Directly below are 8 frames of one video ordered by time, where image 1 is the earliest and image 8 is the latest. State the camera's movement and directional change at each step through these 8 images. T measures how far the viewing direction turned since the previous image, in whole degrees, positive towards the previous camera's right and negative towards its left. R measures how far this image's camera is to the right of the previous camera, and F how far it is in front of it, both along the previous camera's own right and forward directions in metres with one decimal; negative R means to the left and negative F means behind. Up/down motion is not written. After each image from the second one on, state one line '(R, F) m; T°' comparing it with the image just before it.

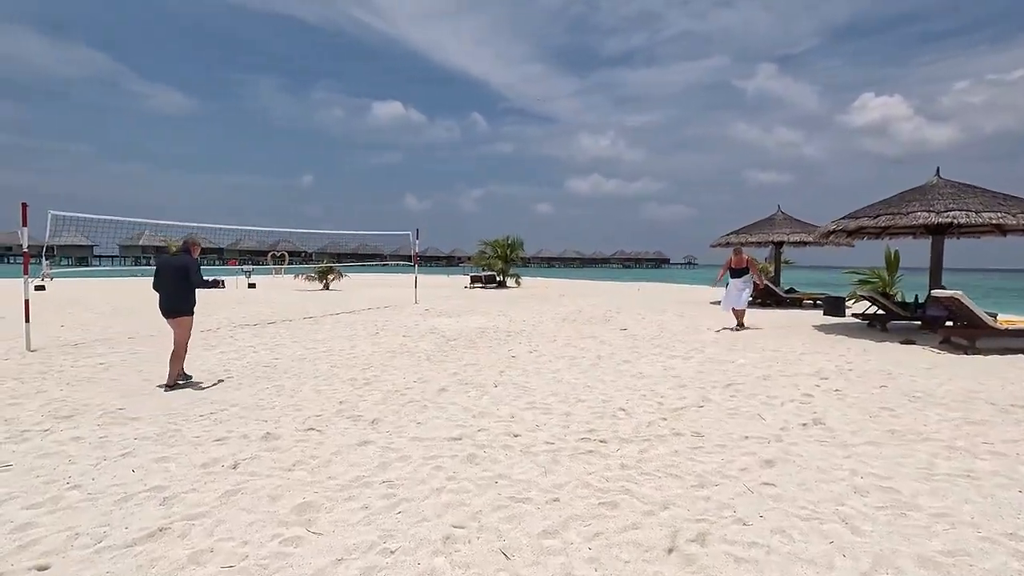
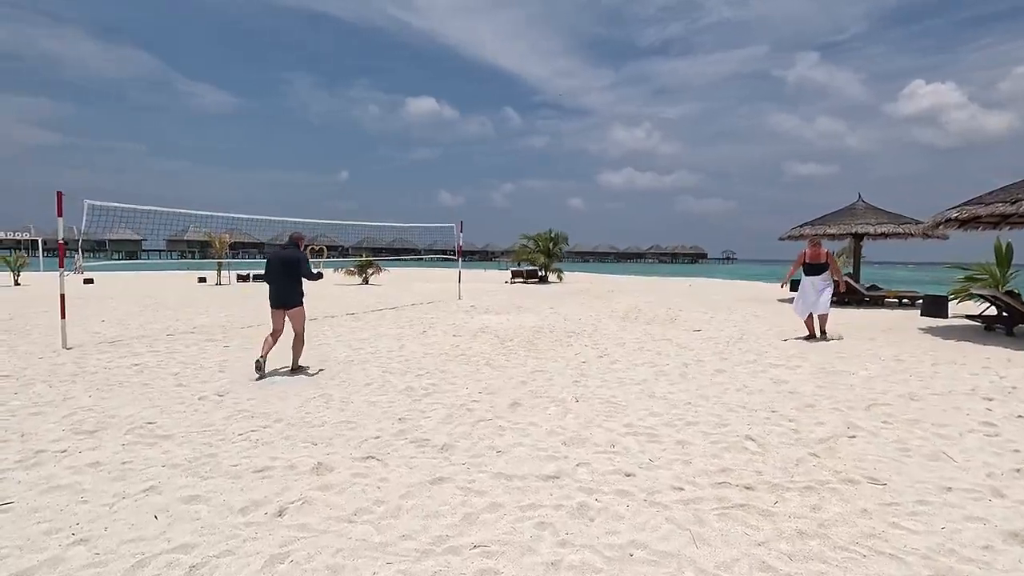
(-0.4, +0.7) m; -3°
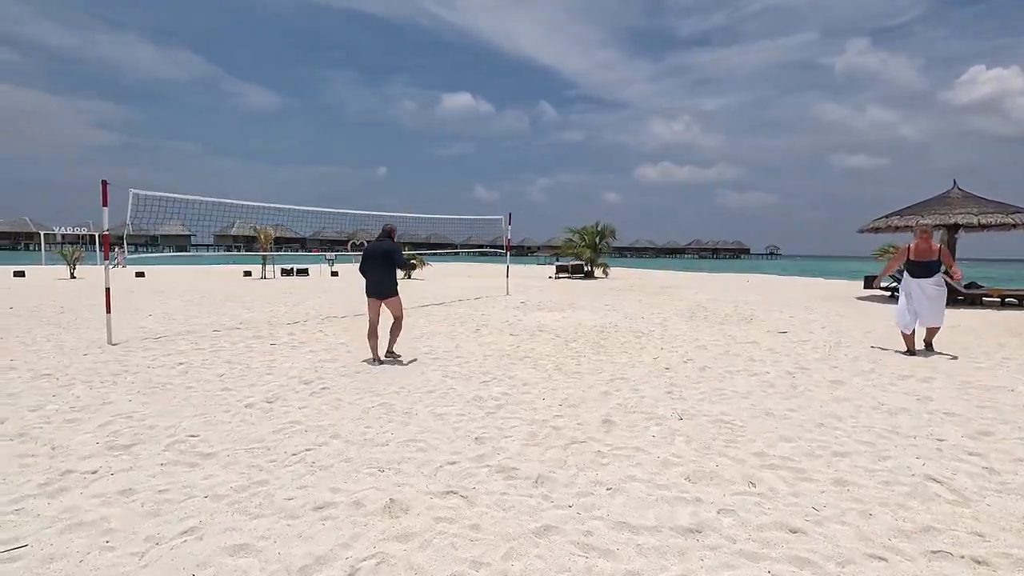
(-0.4, +0.6) m; -4°
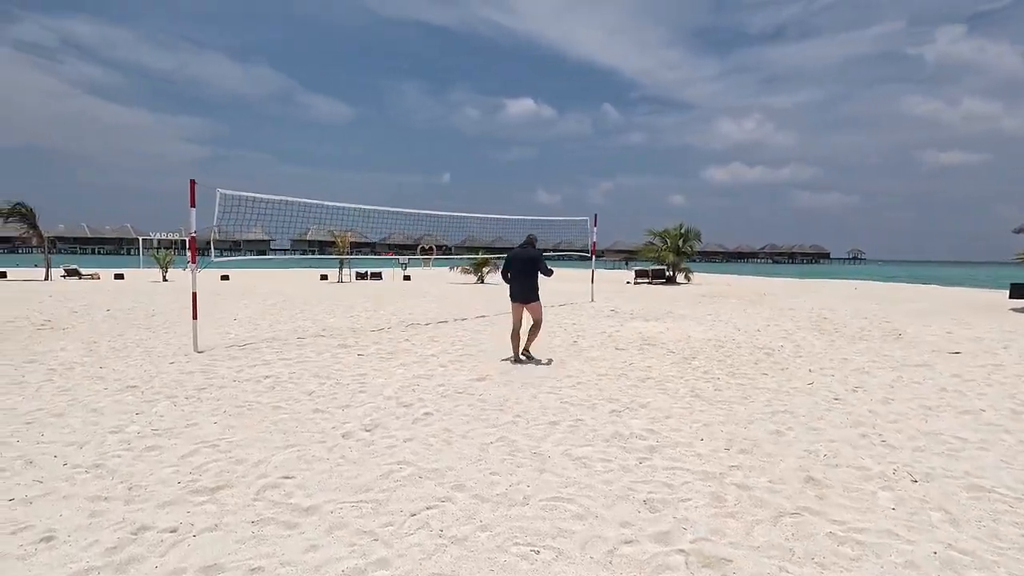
(-0.5, +0.7) m; -7°
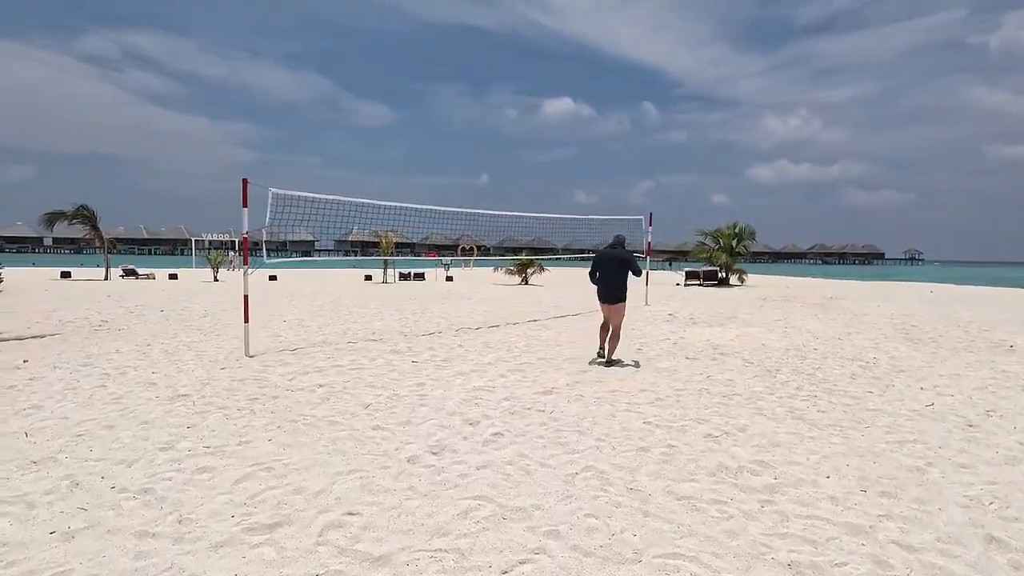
(-0.3, +0.4) m; -4°
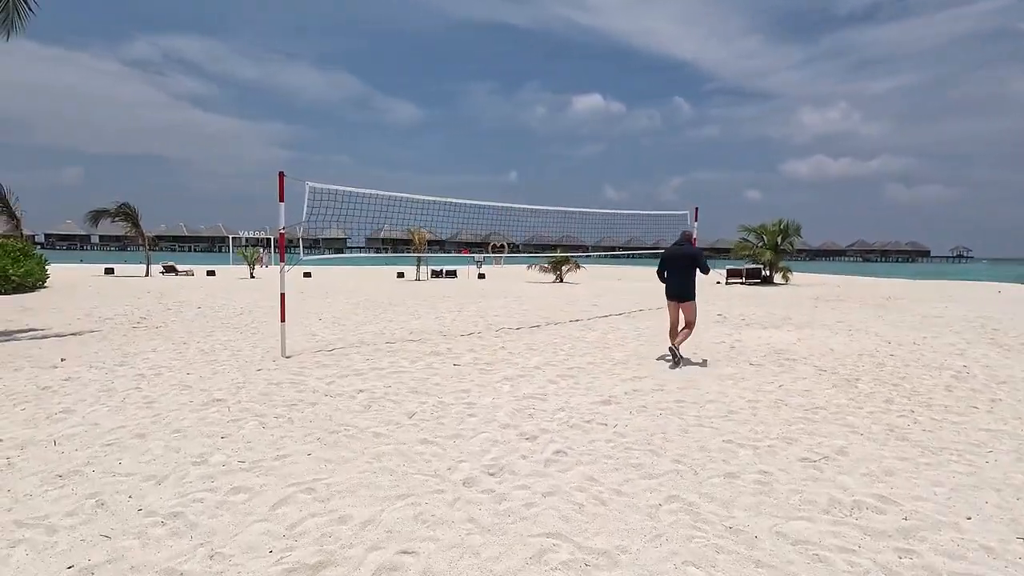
(-0.2, +0.4) m; -3°
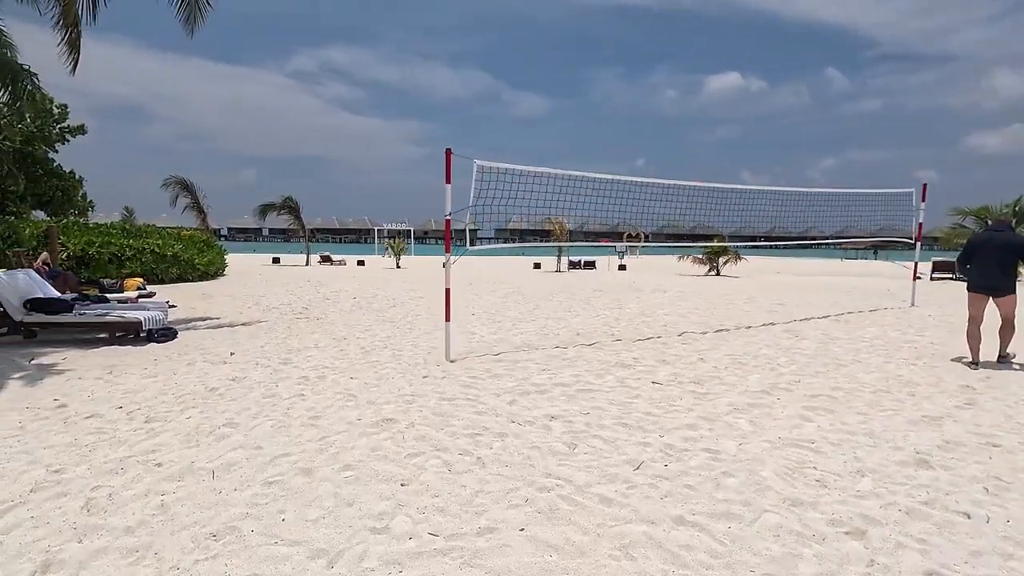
(-0.7, +1.0) m; -13°
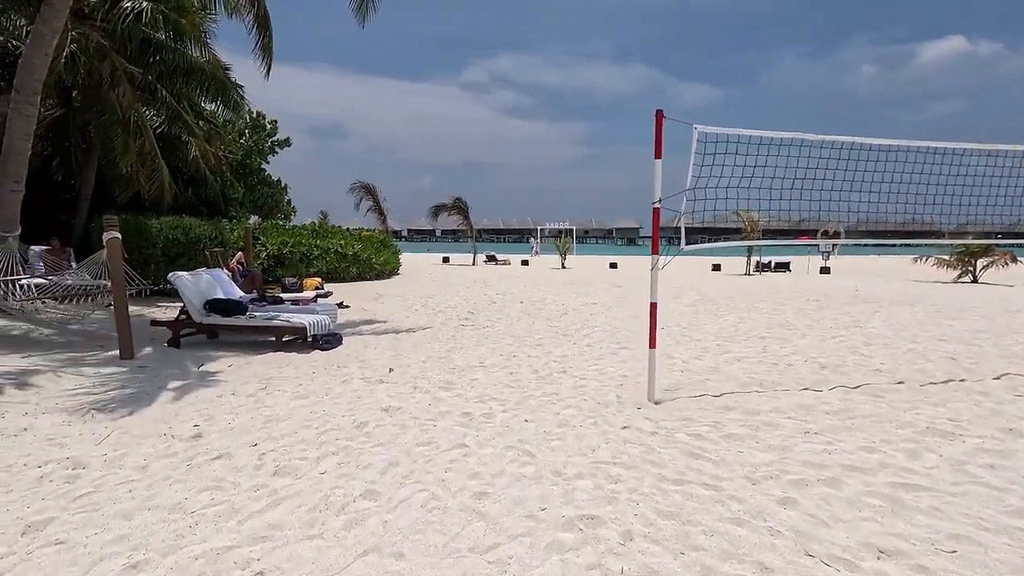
(-0.5, +1.2) m; -17°
